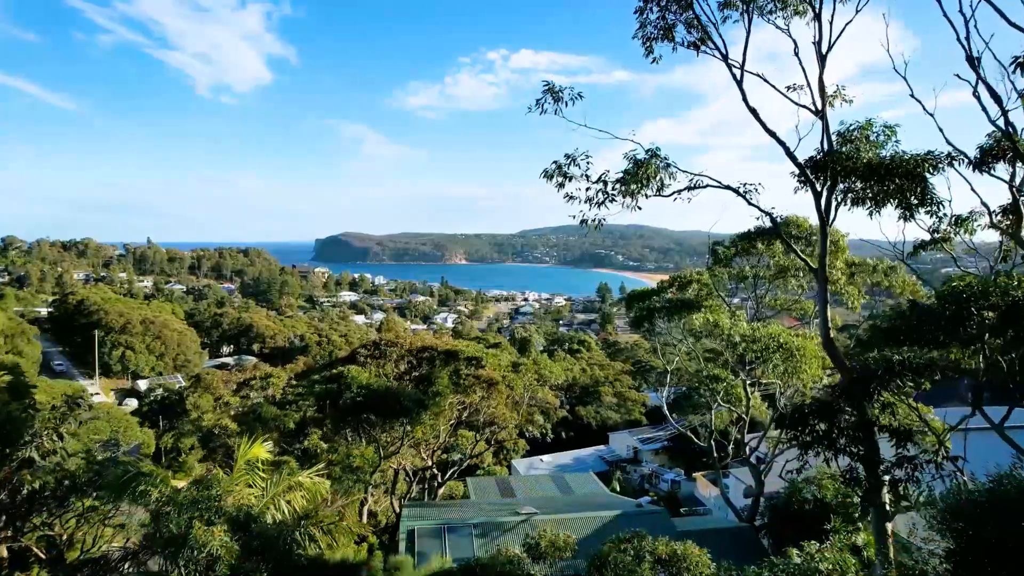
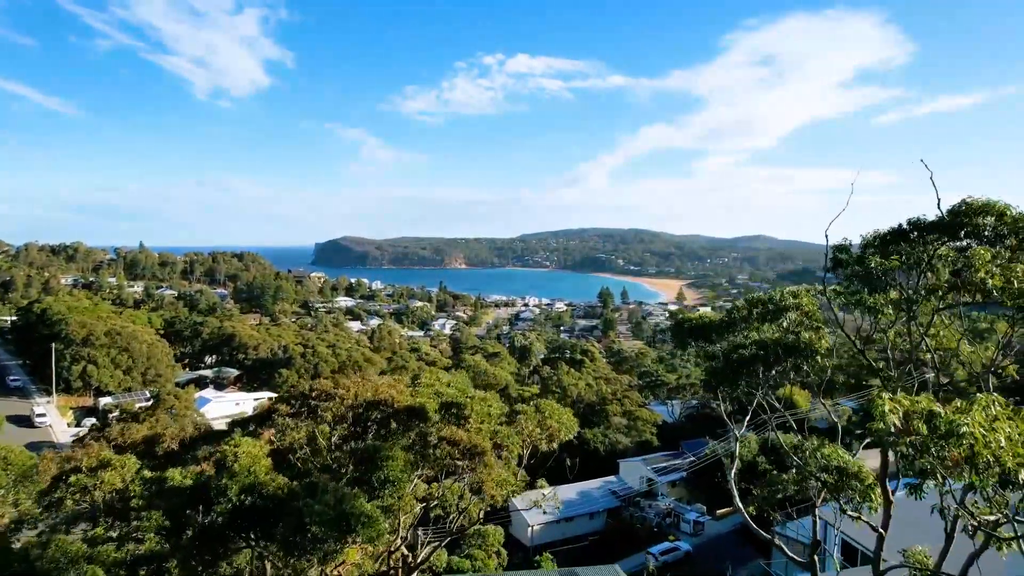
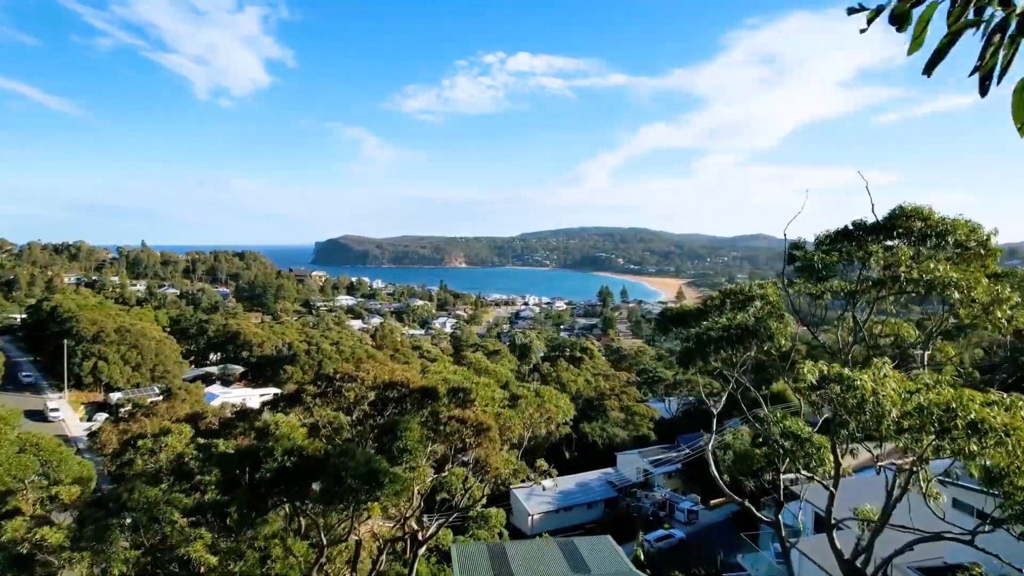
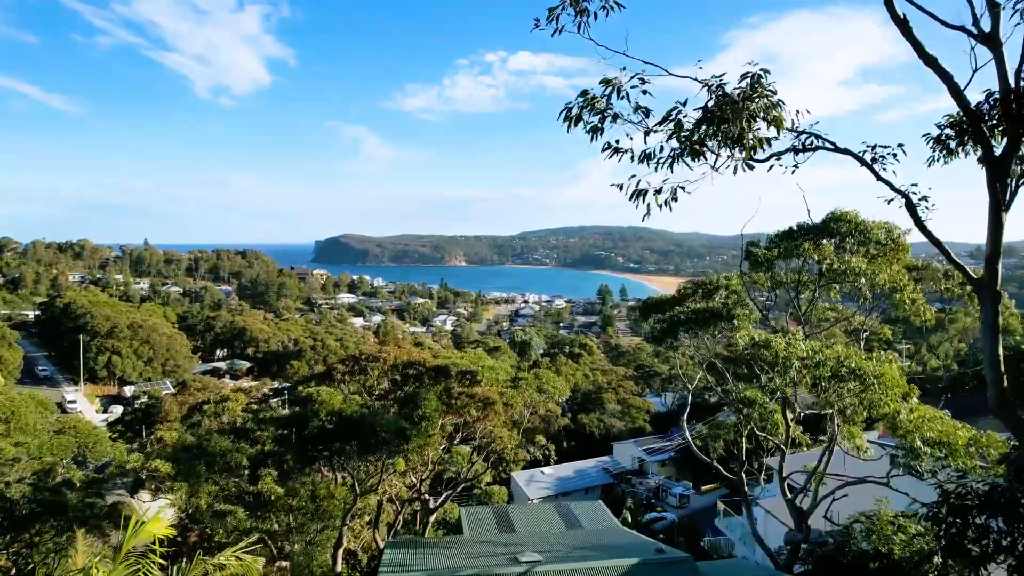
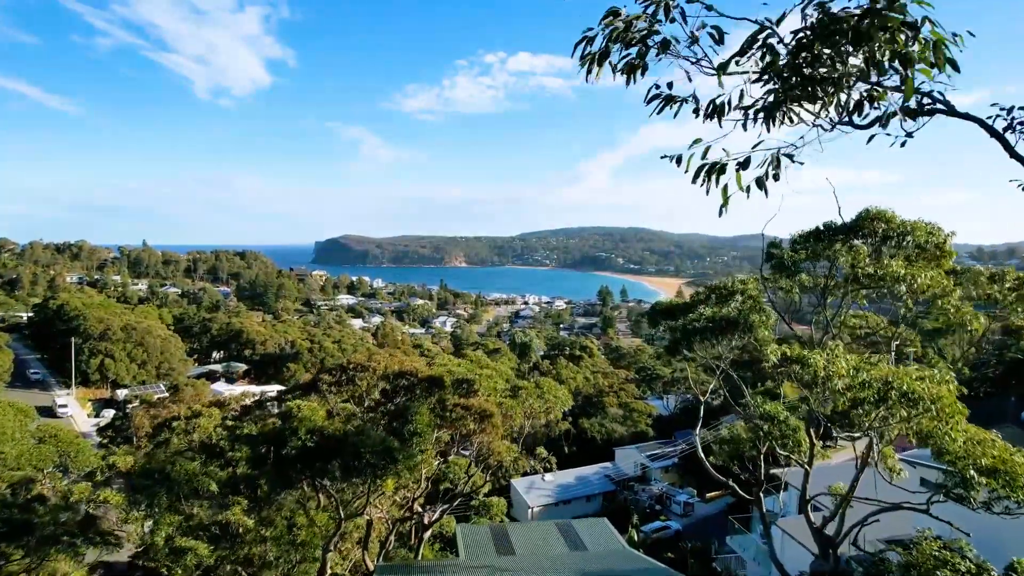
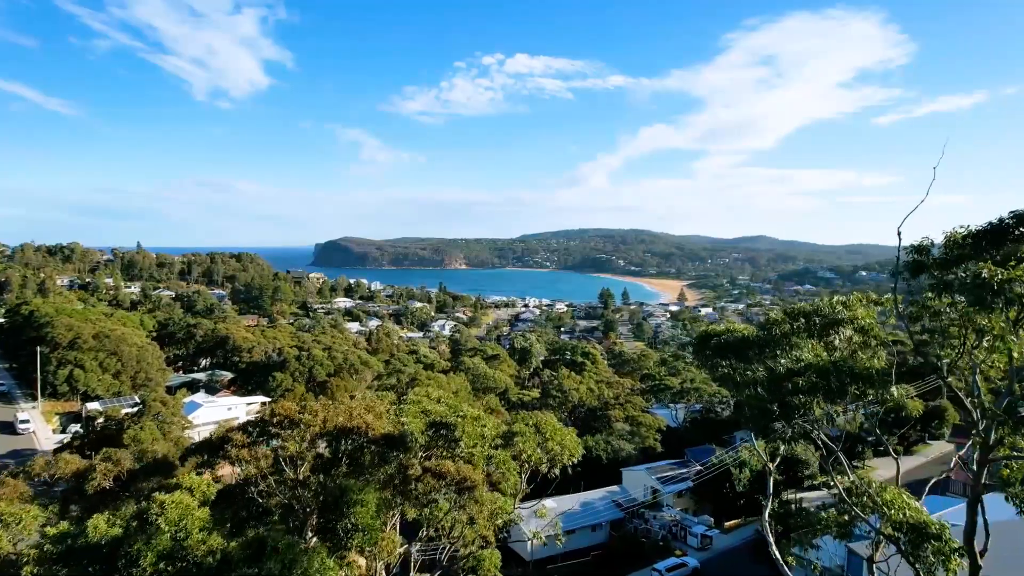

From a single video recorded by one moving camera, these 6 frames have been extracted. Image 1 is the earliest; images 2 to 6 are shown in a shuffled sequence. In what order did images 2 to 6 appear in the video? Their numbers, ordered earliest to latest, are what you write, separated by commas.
4, 5, 3, 2, 6
